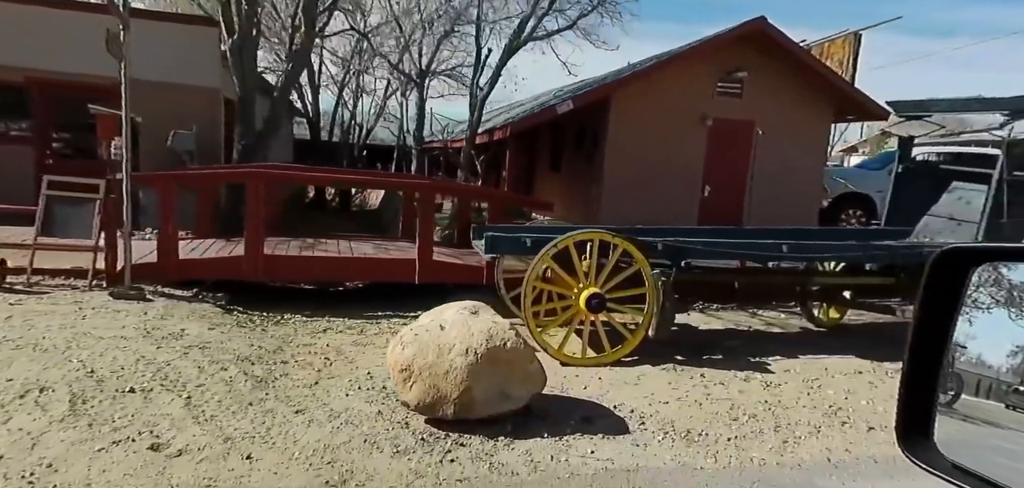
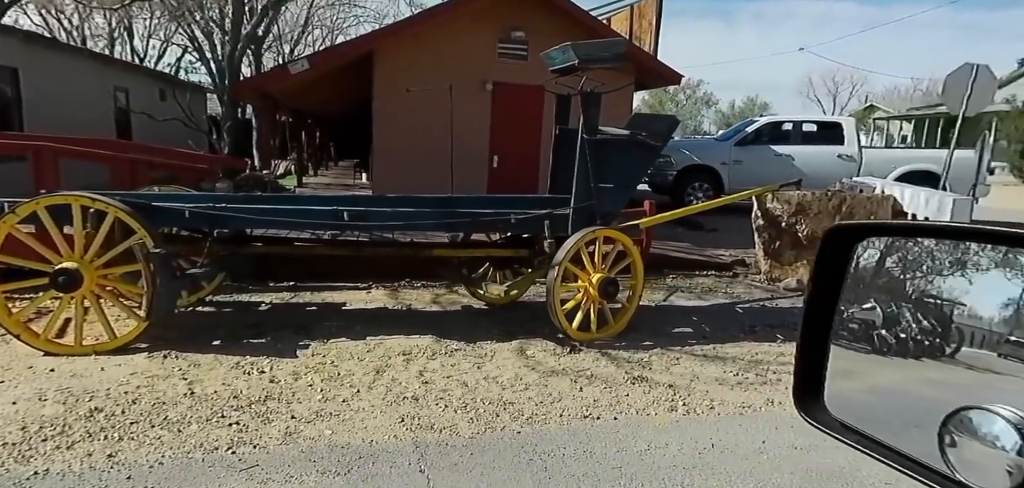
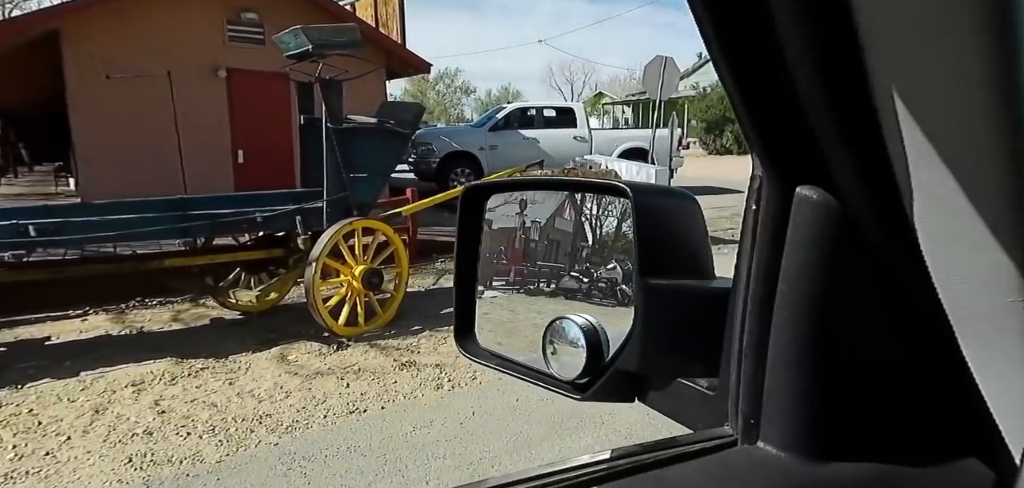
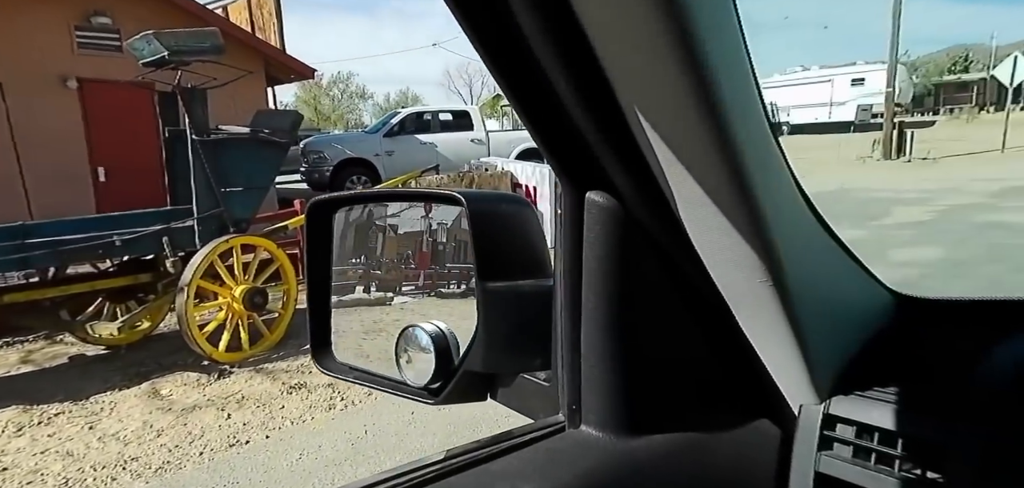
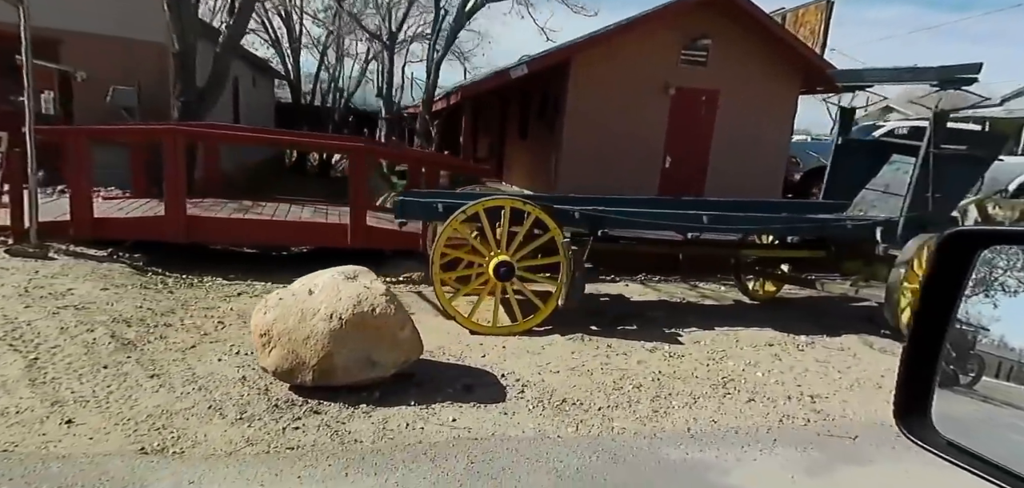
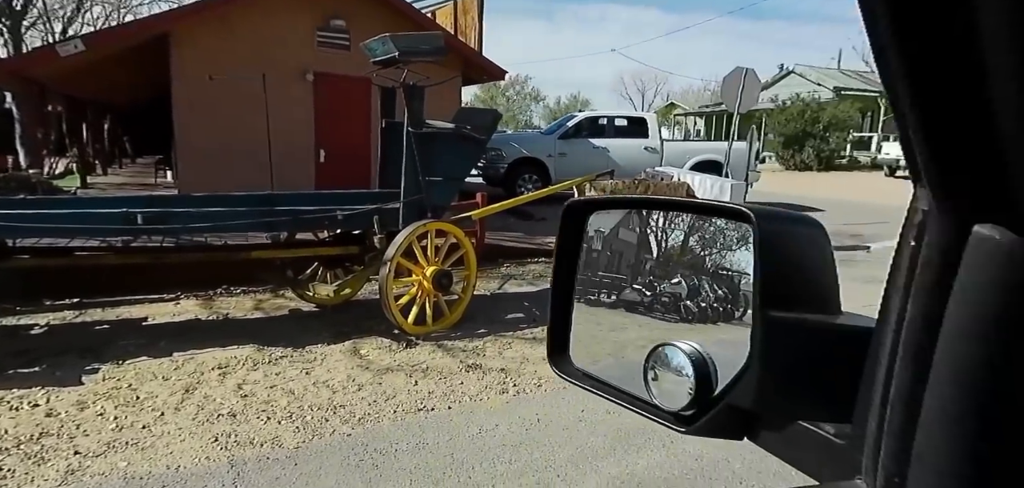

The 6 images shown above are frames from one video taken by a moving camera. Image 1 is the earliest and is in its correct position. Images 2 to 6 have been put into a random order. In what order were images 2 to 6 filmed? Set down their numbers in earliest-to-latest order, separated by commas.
5, 2, 6, 3, 4
